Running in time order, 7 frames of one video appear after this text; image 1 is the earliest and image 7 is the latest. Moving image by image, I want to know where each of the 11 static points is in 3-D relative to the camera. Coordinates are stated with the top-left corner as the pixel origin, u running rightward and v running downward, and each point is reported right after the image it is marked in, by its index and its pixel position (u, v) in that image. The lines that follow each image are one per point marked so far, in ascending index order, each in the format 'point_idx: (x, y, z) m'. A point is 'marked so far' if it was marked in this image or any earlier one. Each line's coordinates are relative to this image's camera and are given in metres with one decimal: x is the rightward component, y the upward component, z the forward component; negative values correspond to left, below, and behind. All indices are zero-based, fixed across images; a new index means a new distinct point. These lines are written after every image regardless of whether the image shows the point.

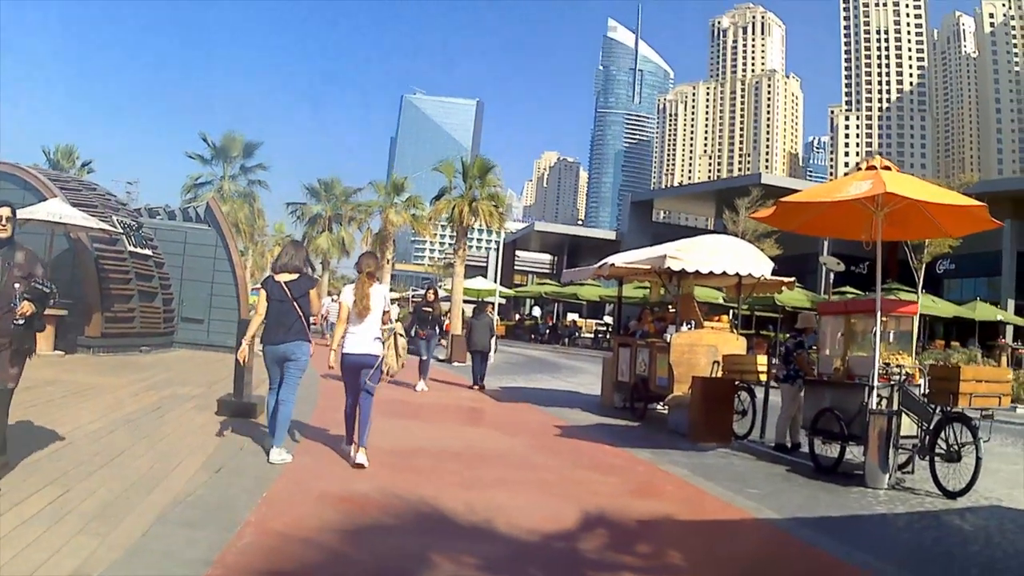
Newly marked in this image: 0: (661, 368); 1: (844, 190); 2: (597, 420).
0: (+2.2, -1.2, +11.2) m
1: (+3.3, +1.1, +7.5) m
2: (+1.2, -1.9, +10.8) m
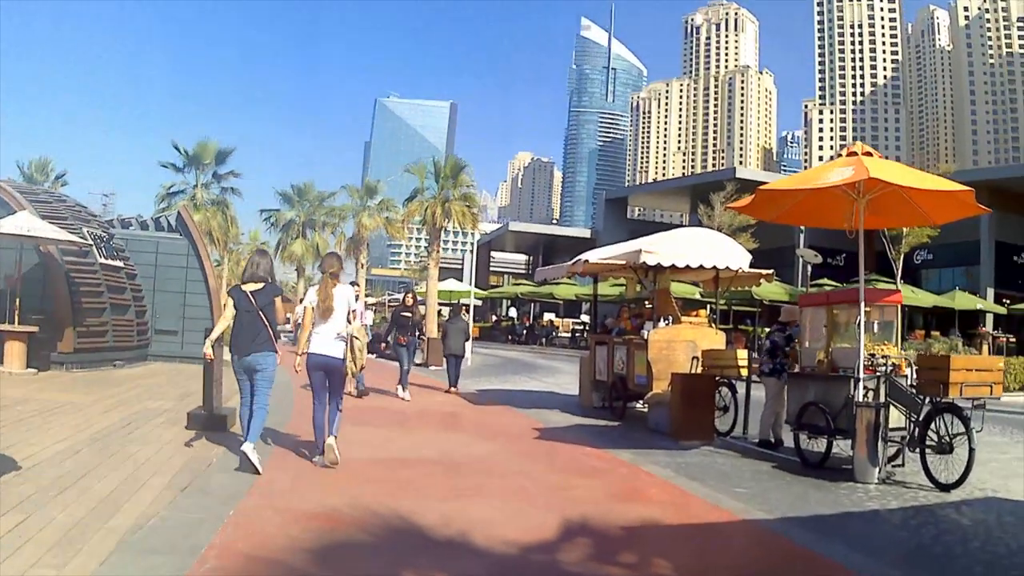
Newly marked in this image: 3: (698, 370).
0: (+1.9, -1.1, +11.1) m
1: (+3.0, +1.1, +7.4) m
2: (+0.9, -1.9, +10.7) m
3: (+2.7, -1.2, +10.9) m
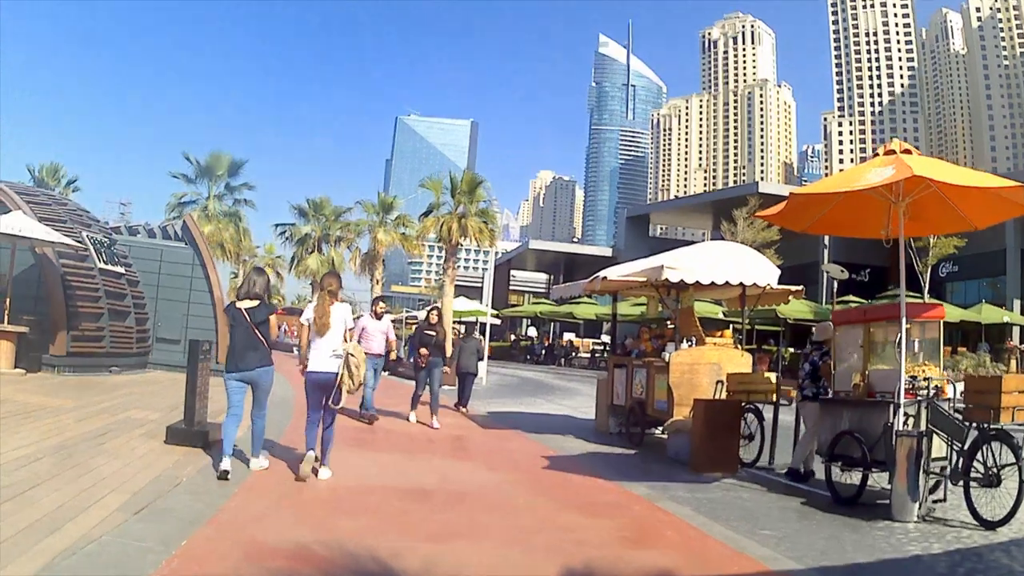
0: (+2.0, -1.4, +10.4) m
1: (+3.1, +0.9, +6.8) m
2: (+1.0, -2.1, +10.1) m
3: (+2.8, -1.5, +10.2) m
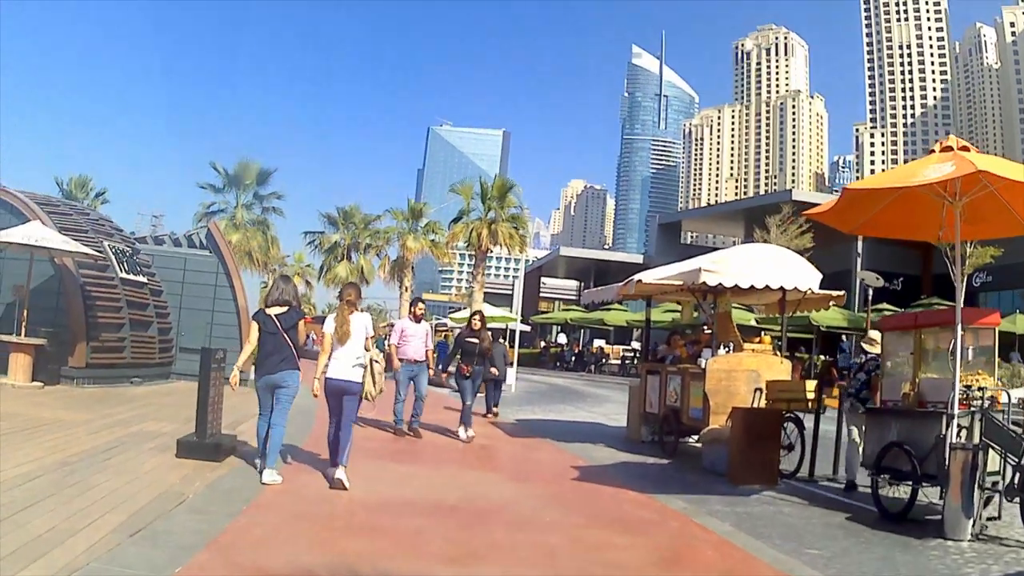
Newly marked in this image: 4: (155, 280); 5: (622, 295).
0: (+2.4, -1.5, +10.0) m
1: (+3.3, +0.9, +6.3) m
2: (+1.4, -2.2, +9.6) m
3: (+3.2, -1.5, +9.8) m
4: (-6.5, +0.2, +13.8) m
5: (+1.6, -0.1, +11.3) m
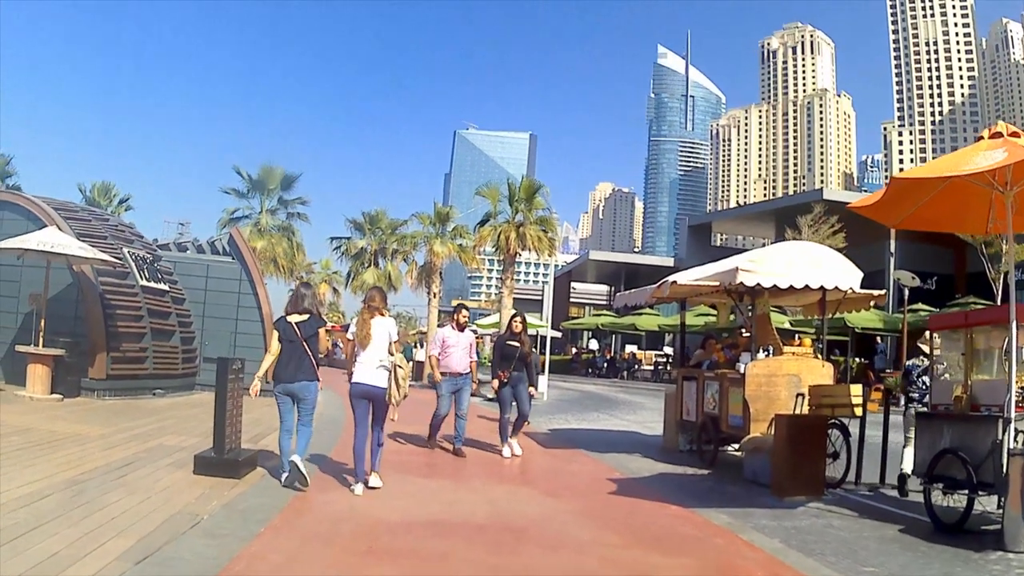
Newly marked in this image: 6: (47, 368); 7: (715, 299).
0: (+2.8, -1.5, +9.5) m
1: (+3.5, +1.0, +5.8) m
2: (+1.8, -2.2, +9.2) m
3: (+3.6, -1.5, +9.3) m
4: (-6.0, 0.0, +13.6) m
5: (+2.1, -0.1, +10.8) m
6: (-6.6, -1.1, +10.8) m
7: (+3.1, -0.2, +11.5) m
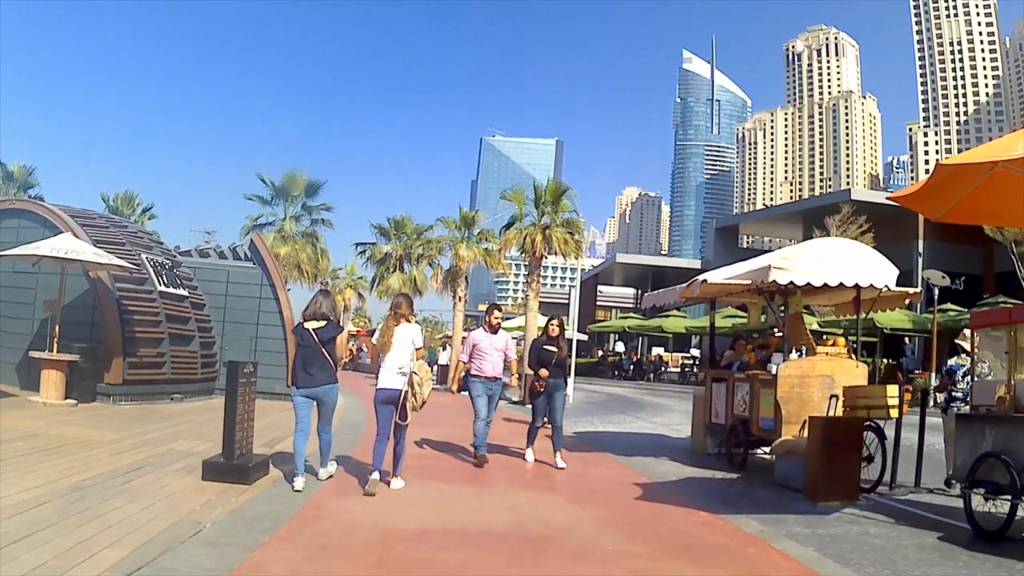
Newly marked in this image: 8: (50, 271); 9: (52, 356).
0: (+3.1, -1.4, +9.2) m
1: (+3.6, +1.0, +5.5) m
2: (+2.0, -2.2, +8.9) m
3: (+3.8, -1.5, +8.9) m
4: (-5.6, -0.1, +13.6) m
5: (+2.4, -0.1, +10.5) m
6: (-6.3, -1.2, +10.8) m
7: (+3.4, -0.1, +11.1) m
8: (-7.4, +0.3, +12.1) m
9: (-6.4, -1.0, +10.7) m
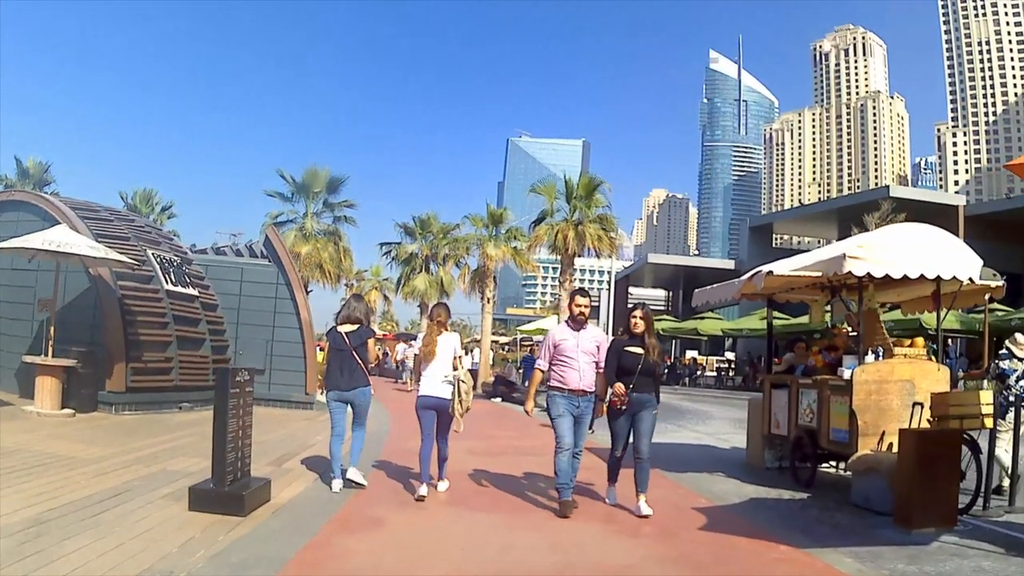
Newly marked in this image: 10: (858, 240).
0: (+3.5, -1.4, +8.1) m
1: (+3.9, +1.1, +4.4) m
2: (+2.4, -2.1, +7.8) m
3: (+4.2, -1.4, +7.8) m
4: (-5.0, -0.1, +12.8) m
5: (+2.8, -0.1, +9.5) m
6: (-5.8, -1.2, +10.0) m
7: (+3.9, -0.1, +10.0) m
8: (-6.9, +0.3, +11.4) m
9: (-5.9, -1.0, +9.9) m
10: (+3.6, +0.5, +8.0) m
